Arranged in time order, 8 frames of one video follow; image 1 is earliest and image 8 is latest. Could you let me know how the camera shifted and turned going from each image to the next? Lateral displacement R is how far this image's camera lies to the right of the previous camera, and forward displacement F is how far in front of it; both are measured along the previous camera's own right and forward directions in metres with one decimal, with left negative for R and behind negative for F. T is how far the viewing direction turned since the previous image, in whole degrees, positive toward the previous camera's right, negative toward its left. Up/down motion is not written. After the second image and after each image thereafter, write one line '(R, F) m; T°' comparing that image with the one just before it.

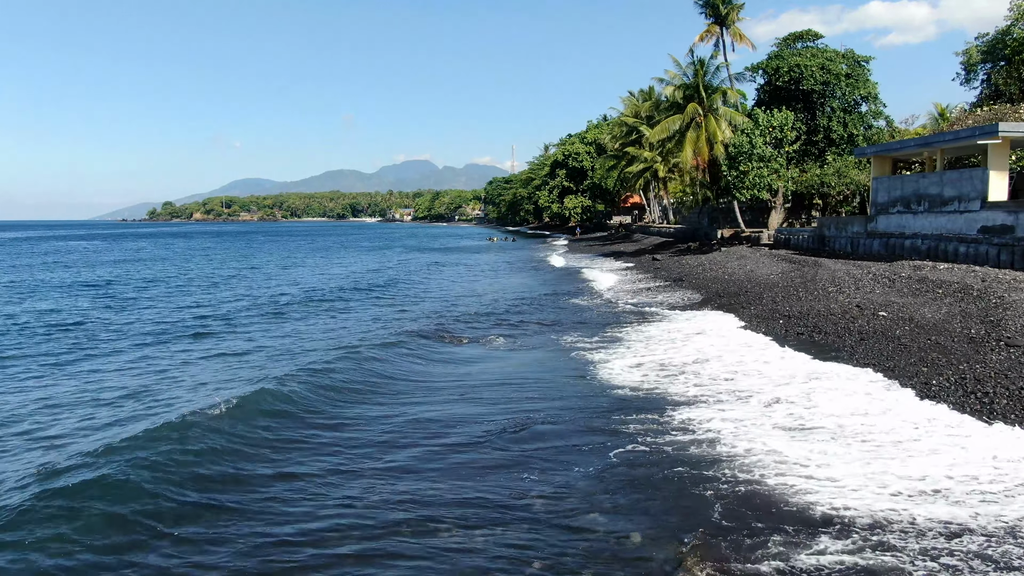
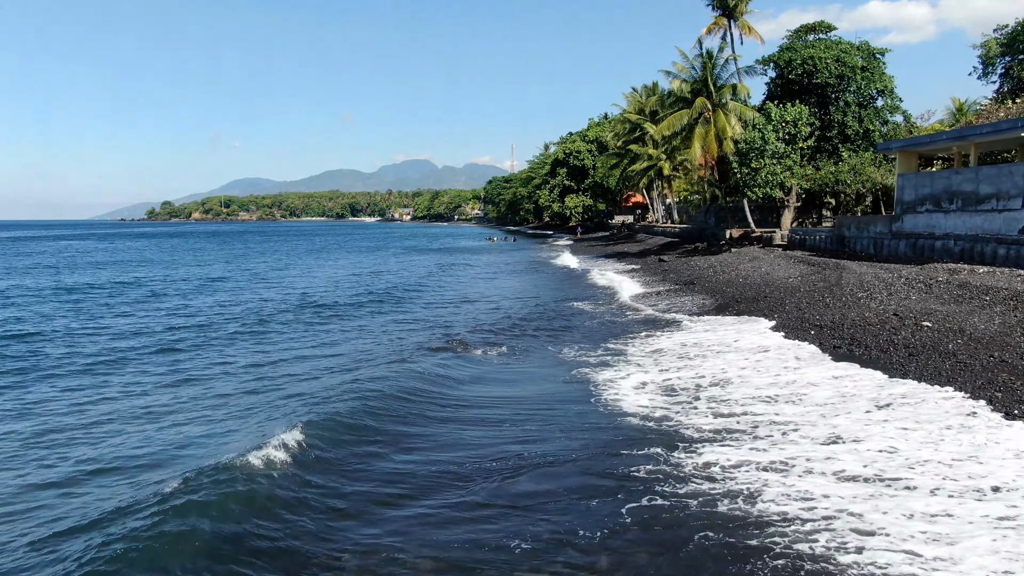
(-0.1, +1.9) m; 0°
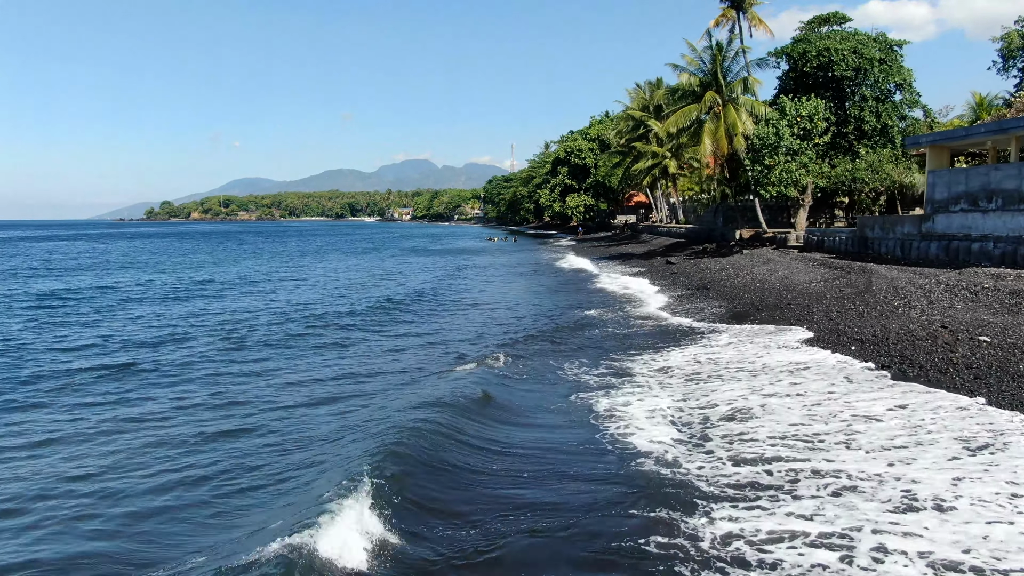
(0.0, +2.0) m; 0°
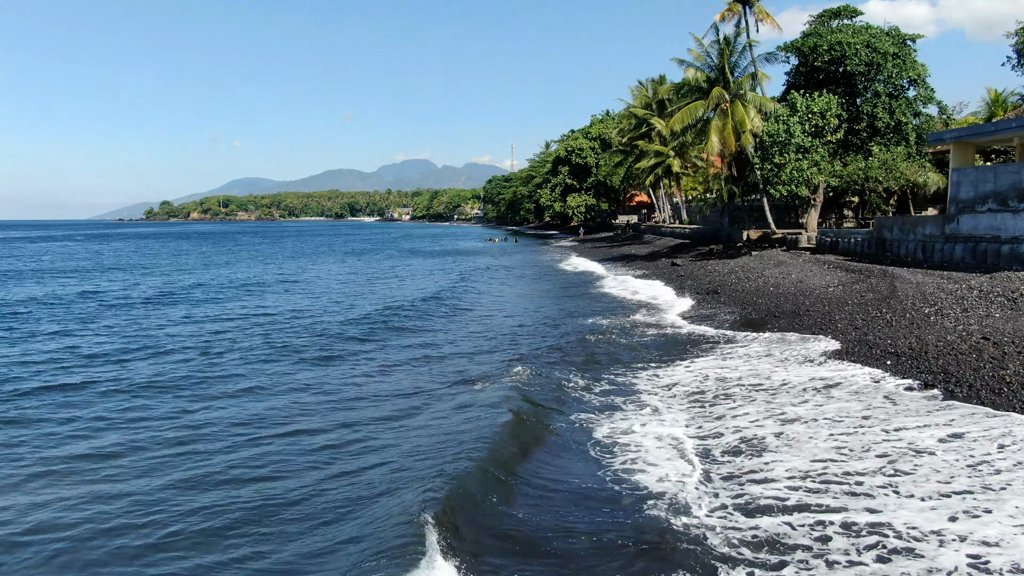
(0.0, +1.4) m; 0°
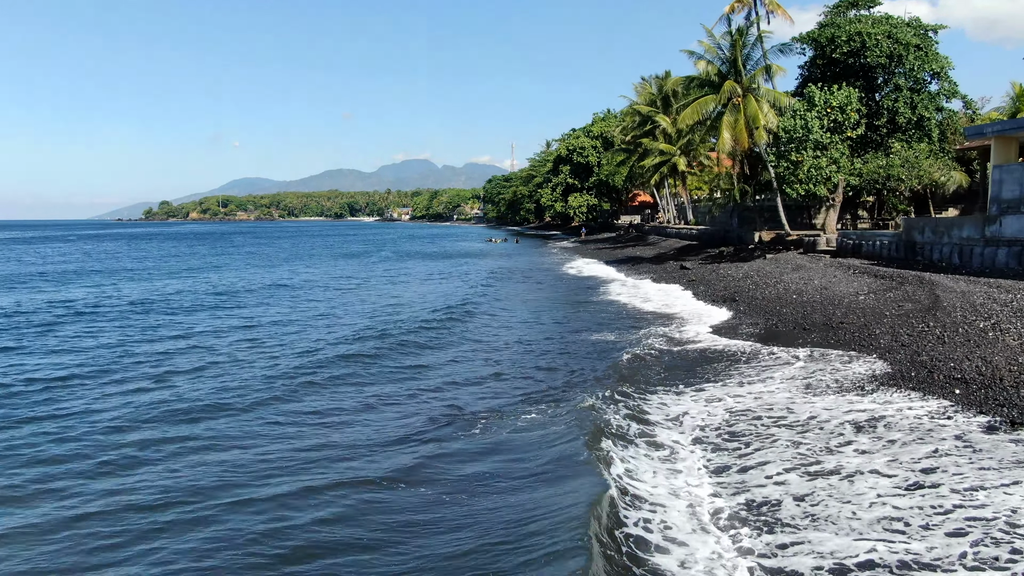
(0.0, +2.1) m; 0°
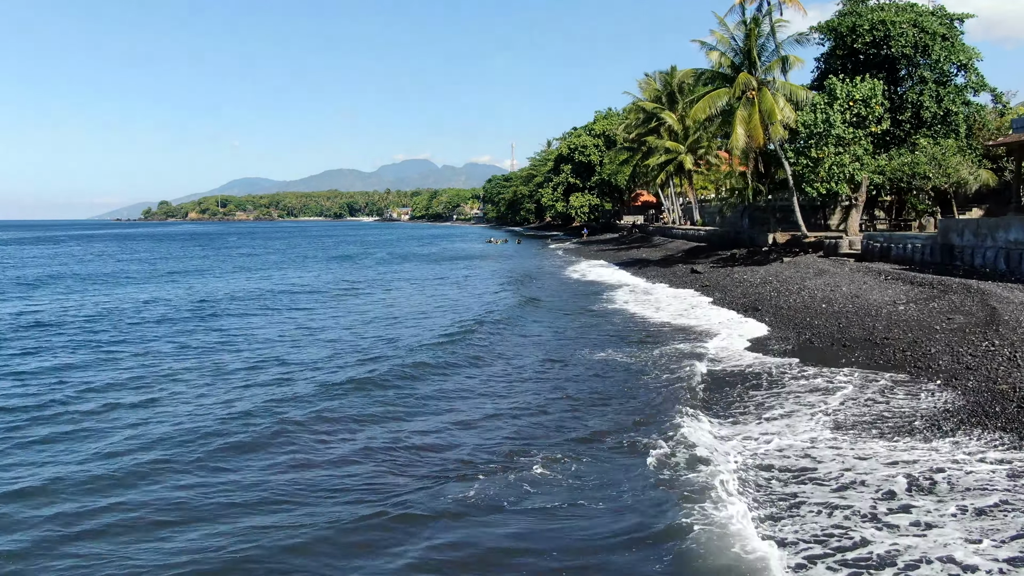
(-0.1, +2.2) m; 0°
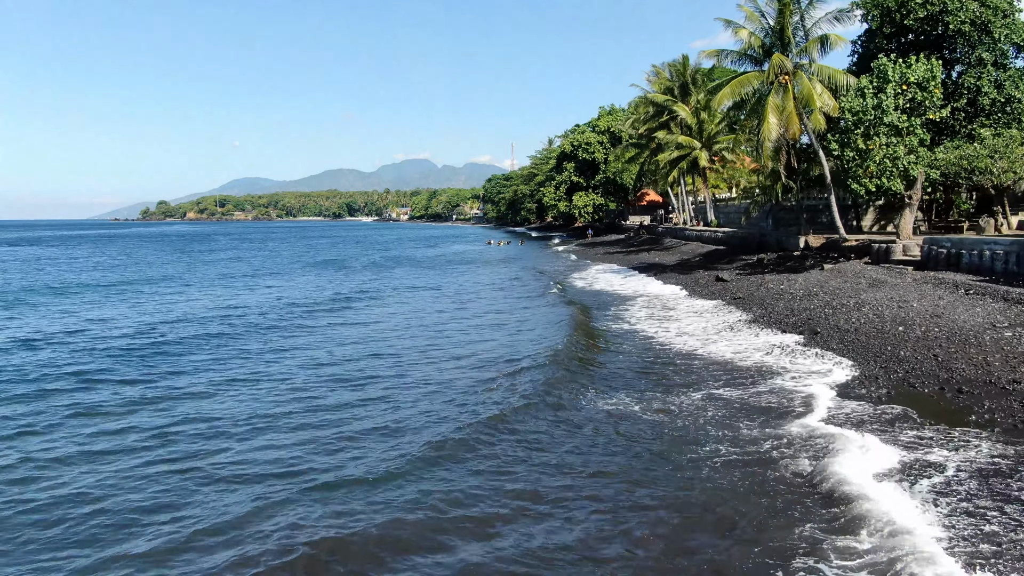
(-0.1, +4.2) m; 0°
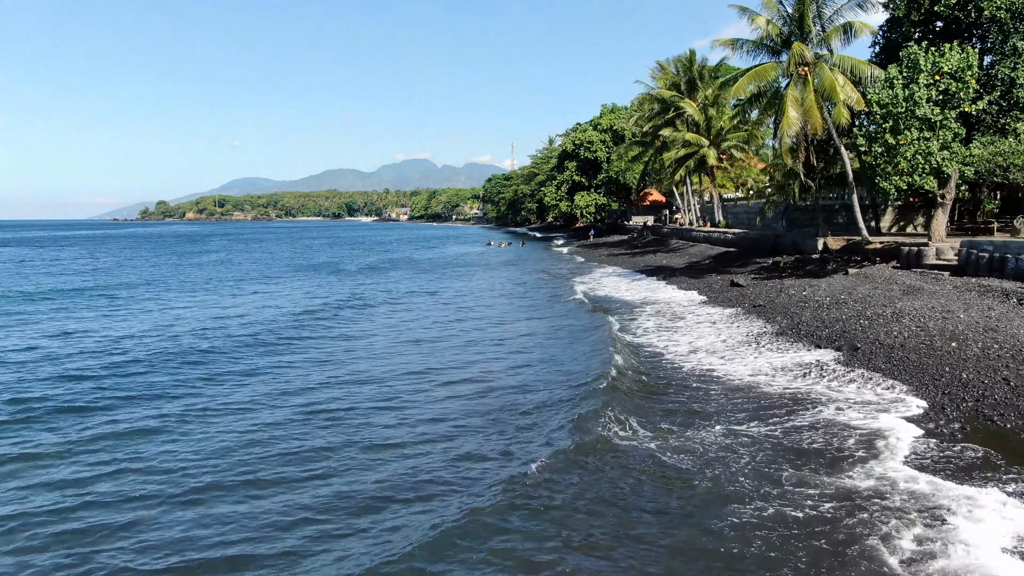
(-0.1, +2.1) m; 0°
